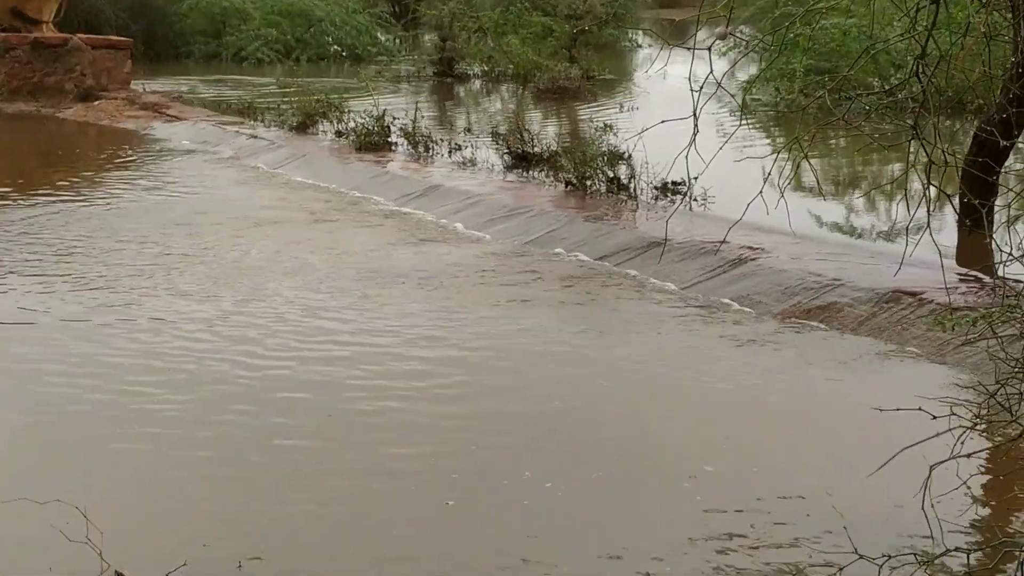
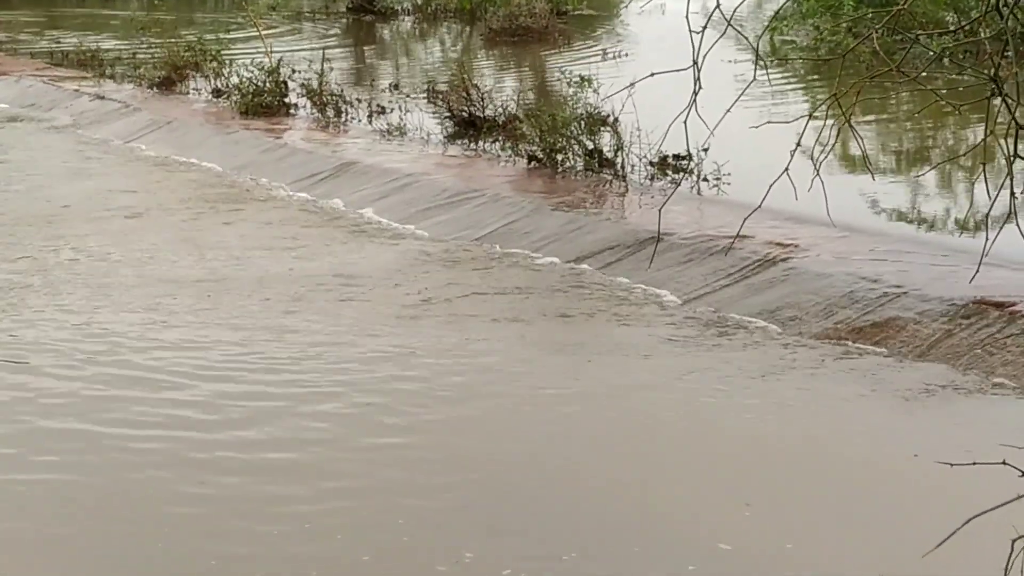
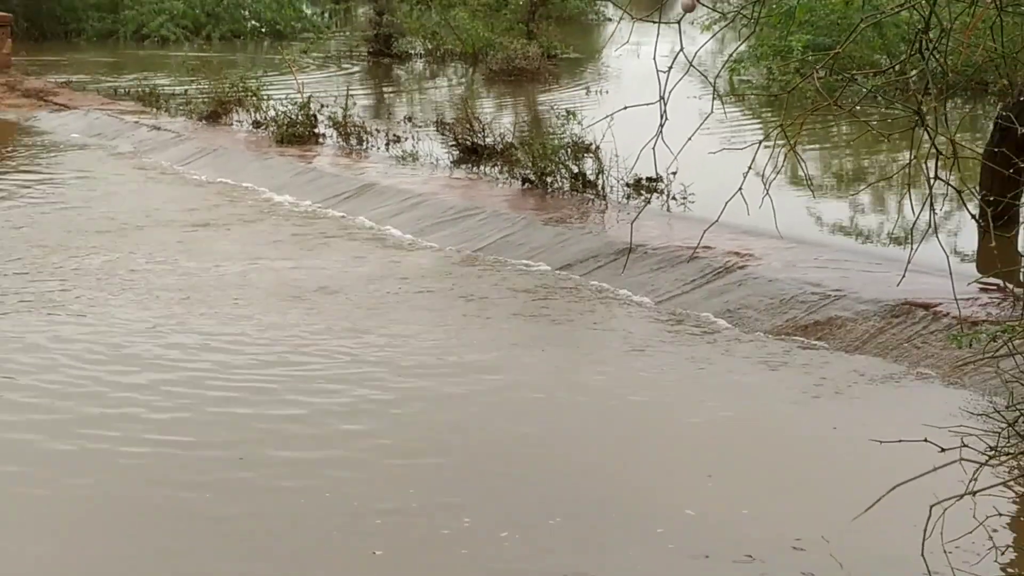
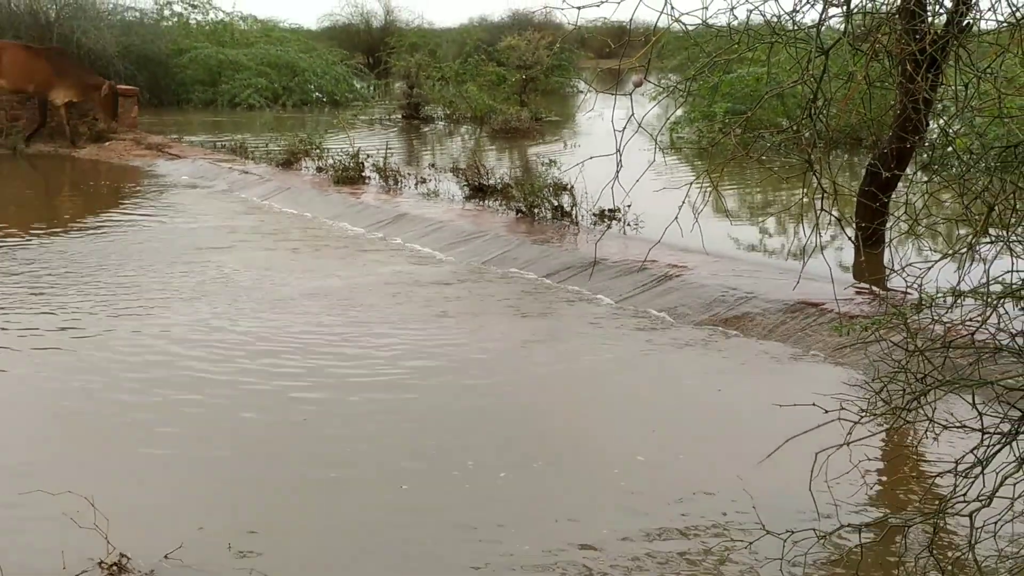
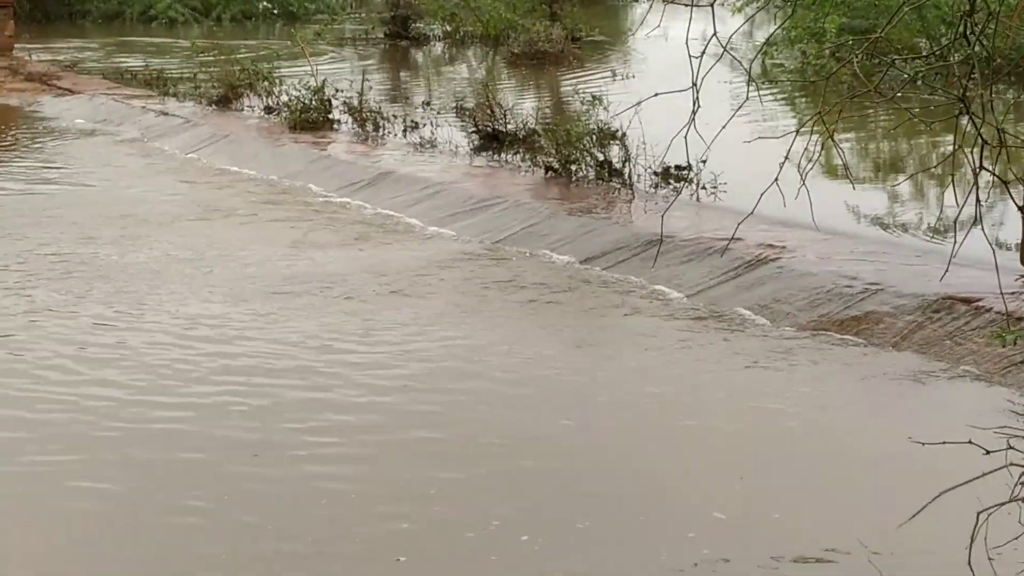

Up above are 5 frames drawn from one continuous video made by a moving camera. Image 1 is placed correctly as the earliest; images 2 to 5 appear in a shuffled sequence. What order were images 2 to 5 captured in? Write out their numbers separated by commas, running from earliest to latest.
5, 2, 3, 4
